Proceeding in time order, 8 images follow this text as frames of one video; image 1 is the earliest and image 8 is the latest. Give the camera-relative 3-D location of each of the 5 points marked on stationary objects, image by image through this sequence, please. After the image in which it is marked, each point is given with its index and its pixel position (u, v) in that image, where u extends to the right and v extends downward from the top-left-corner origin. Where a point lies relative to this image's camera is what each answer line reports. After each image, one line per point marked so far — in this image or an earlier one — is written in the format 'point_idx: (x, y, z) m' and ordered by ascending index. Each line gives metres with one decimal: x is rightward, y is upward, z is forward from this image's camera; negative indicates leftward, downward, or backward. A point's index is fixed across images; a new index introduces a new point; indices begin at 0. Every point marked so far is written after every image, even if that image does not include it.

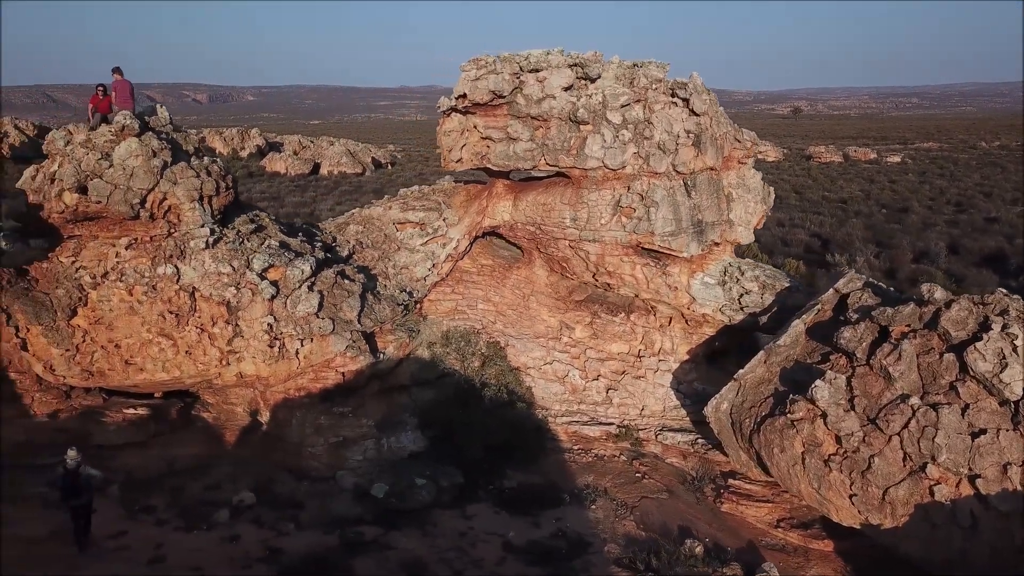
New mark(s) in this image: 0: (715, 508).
0: (+2.1, -2.3, +8.1) m
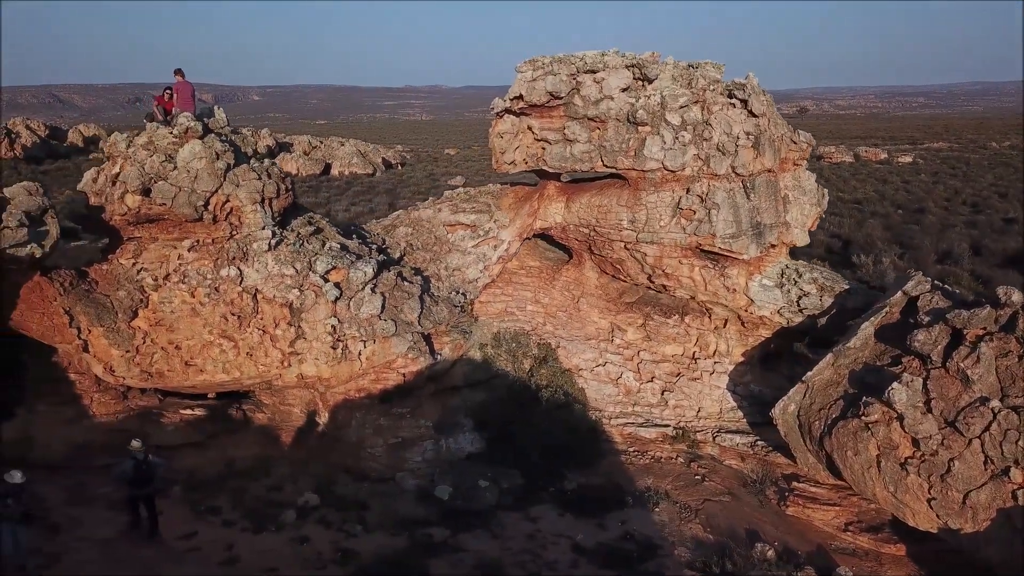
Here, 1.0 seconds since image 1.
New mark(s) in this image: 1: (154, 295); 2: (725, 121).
0: (+2.8, -2.3, +8.0) m
1: (-3.9, -0.1, +8.5) m
2: (+2.4, +1.9, +8.7) m
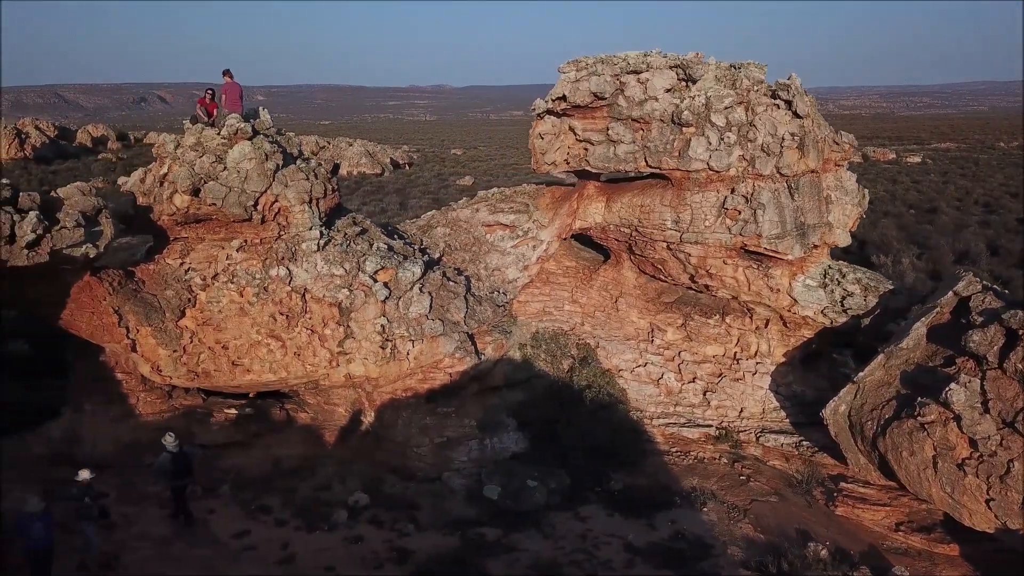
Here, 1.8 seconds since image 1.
0: (+3.3, -2.3, +8.0) m
1: (-3.4, -0.1, +8.6) m
2: (+2.9, +1.9, +8.8) m
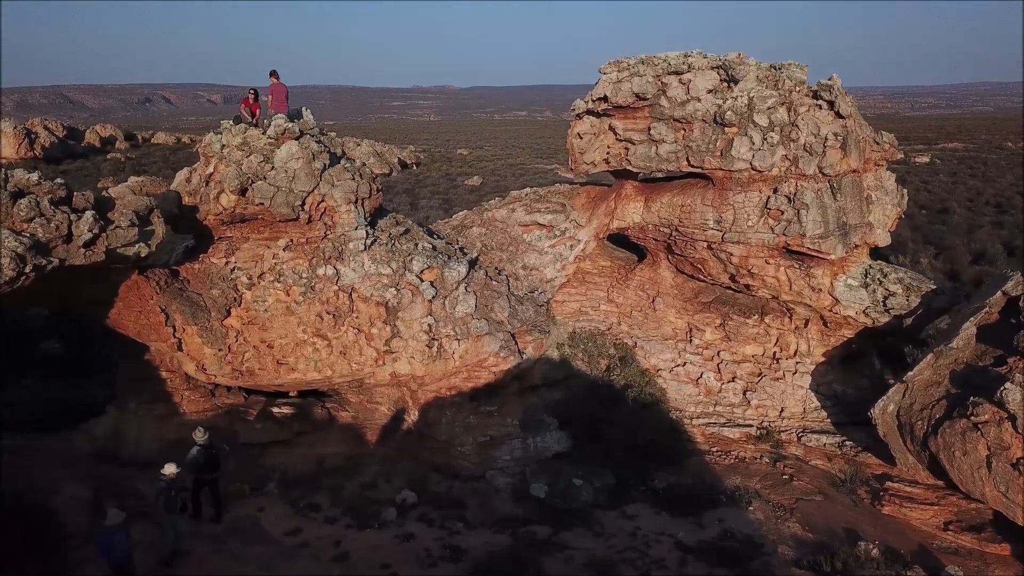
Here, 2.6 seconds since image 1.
0: (+3.8, -2.3, +8.1) m
1: (-2.9, -0.1, +8.6) m
2: (+3.4, +1.9, +8.8) m
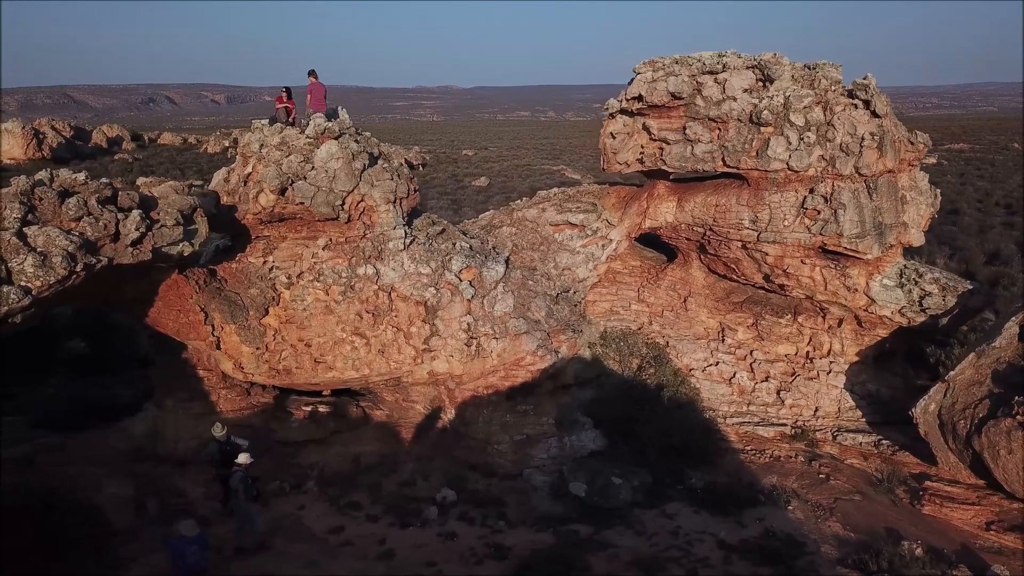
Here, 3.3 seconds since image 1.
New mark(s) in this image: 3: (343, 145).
0: (+4.2, -2.3, +8.1) m
1: (-2.5, -0.1, +8.7) m
2: (+3.8, +1.9, +8.8) m
3: (-1.8, +1.5, +8.4) m
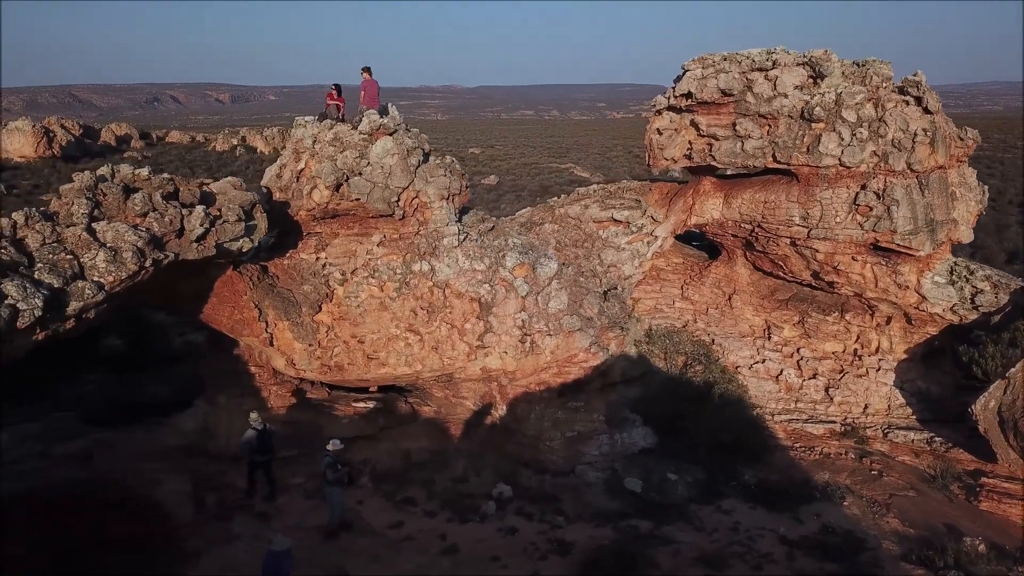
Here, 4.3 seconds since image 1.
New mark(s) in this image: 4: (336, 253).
0: (+4.8, -2.3, +8.1) m
1: (-1.9, 0.0, +8.7) m
2: (+4.4, +1.9, +8.8) m
3: (-1.2, +1.6, +8.4) m
4: (-2.0, +0.4, +8.7) m
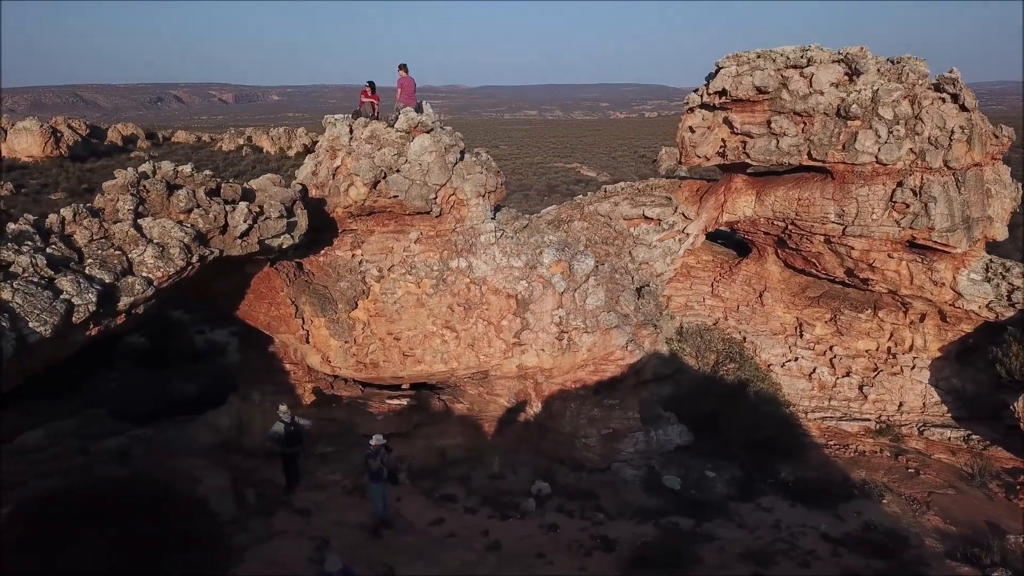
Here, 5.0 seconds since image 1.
0: (+5.2, -2.2, +8.0) m
1: (-1.5, 0.0, +8.7) m
2: (+4.8, +1.9, +8.7) m
3: (-0.8, +1.6, +8.4) m
4: (-1.6, +0.4, +8.7) m
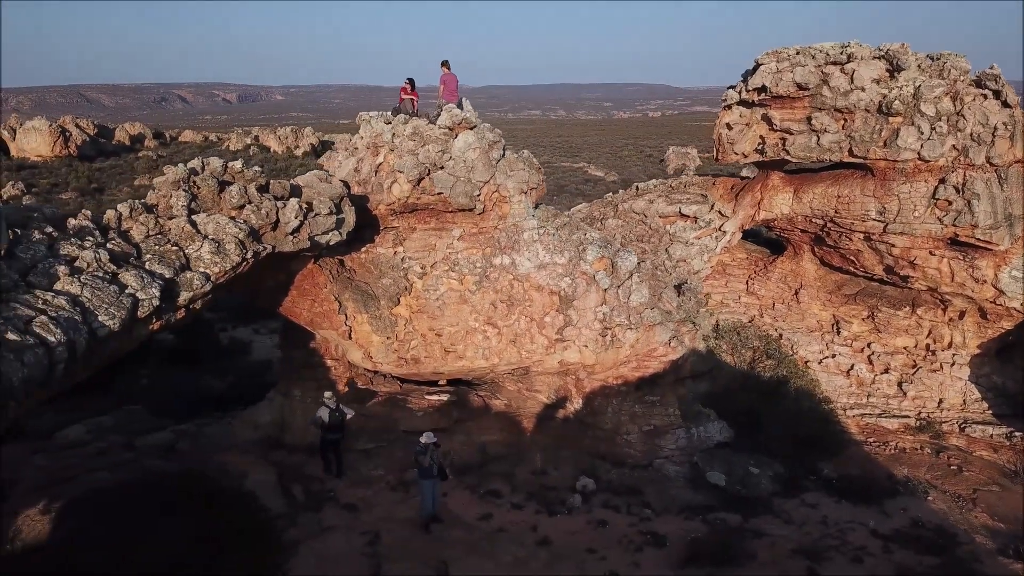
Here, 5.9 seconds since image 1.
0: (+5.6, -2.2, +8.0) m
1: (-1.0, +0.1, +8.7) m
2: (+5.3, +2.0, +8.7) m
3: (-0.3, +1.6, +8.4) m
4: (-1.1, +0.5, +8.7) m
